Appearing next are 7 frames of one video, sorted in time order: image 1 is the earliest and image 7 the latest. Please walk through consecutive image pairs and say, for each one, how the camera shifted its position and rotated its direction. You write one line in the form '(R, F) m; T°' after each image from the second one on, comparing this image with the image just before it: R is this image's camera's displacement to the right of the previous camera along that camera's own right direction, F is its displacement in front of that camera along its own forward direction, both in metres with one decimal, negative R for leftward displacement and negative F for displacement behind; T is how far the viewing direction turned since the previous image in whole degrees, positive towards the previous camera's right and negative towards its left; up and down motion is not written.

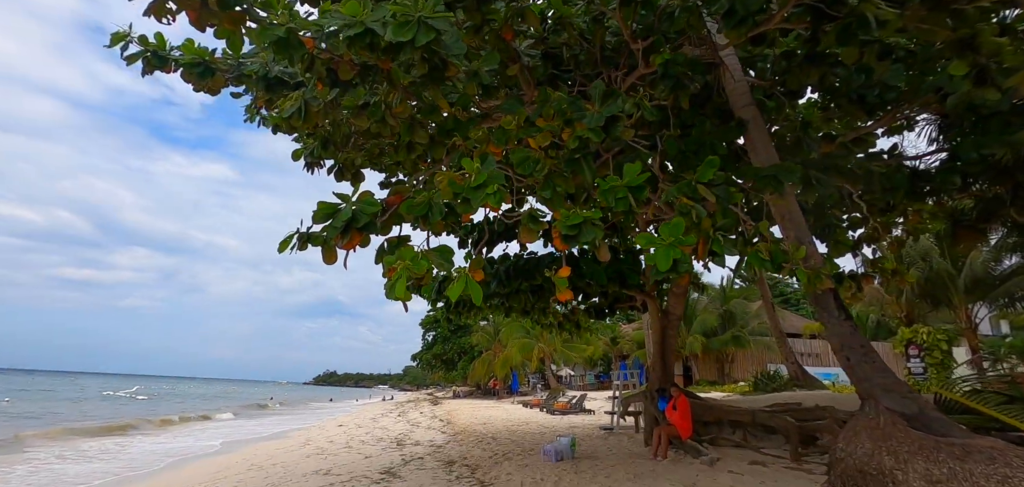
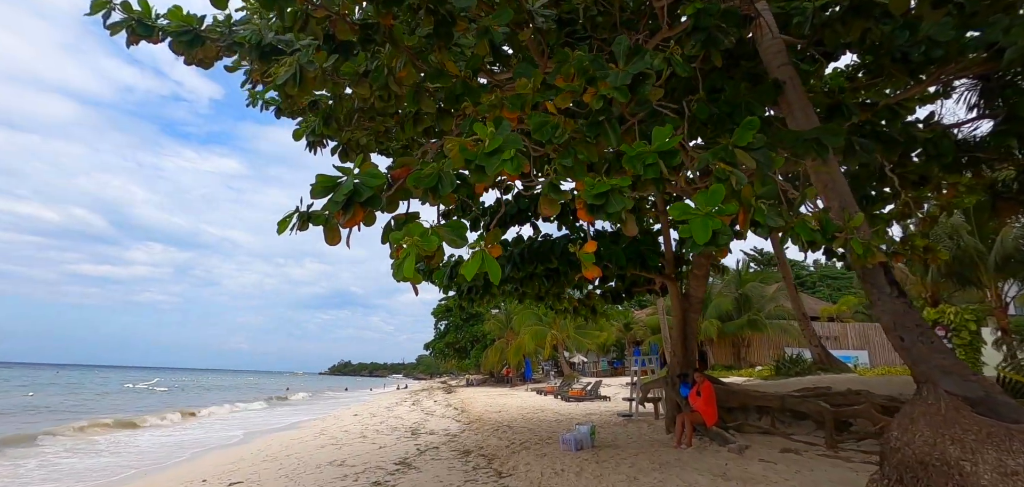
(-0.1, +0.3) m; -1°
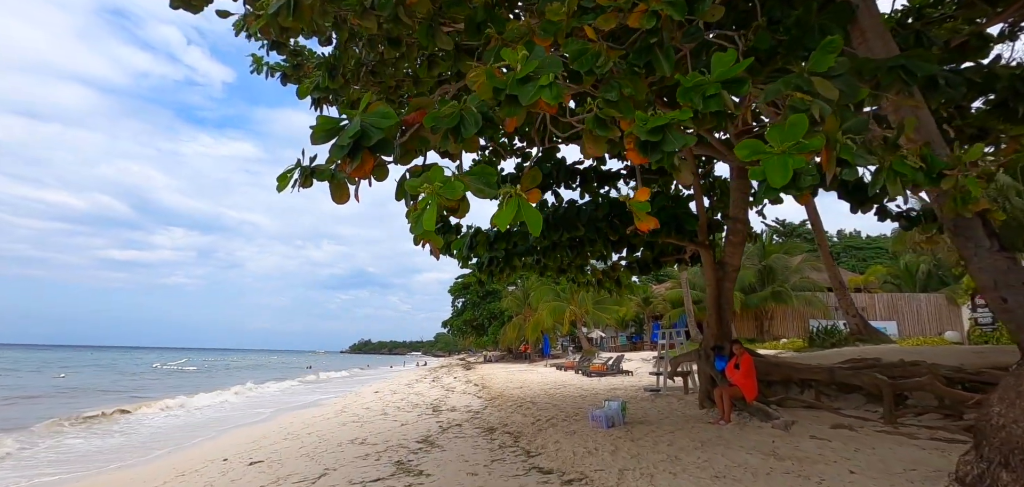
(-0.1, +0.4) m; -2°
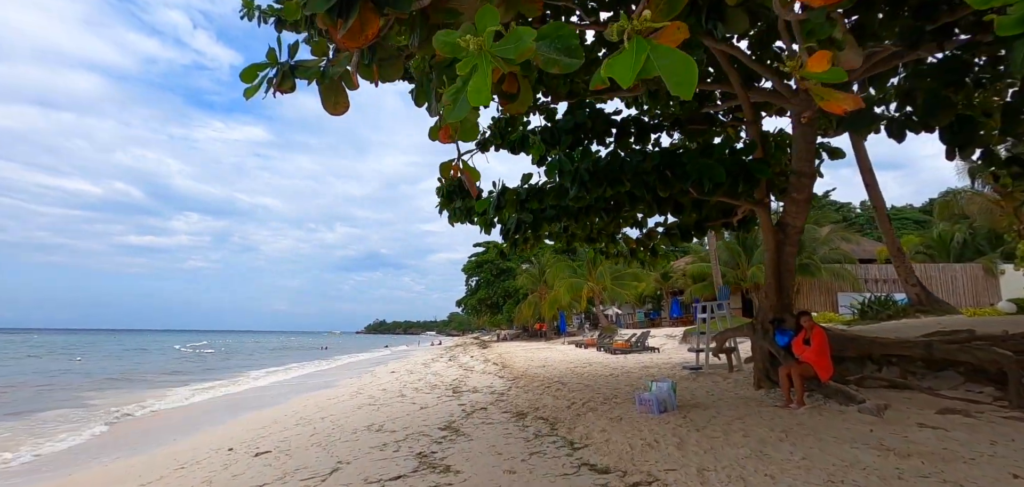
(-0.2, +0.8) m; -1°
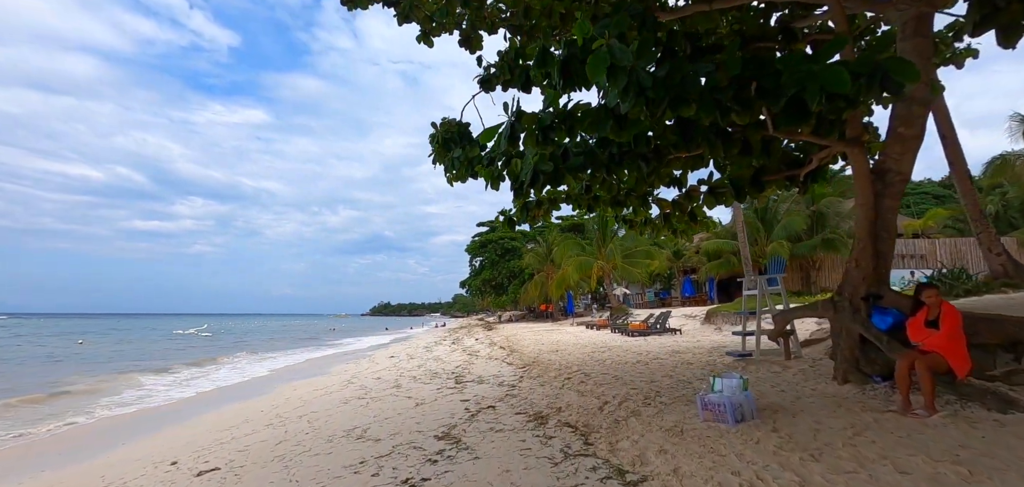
(-0.1, +1.5) m; 0°
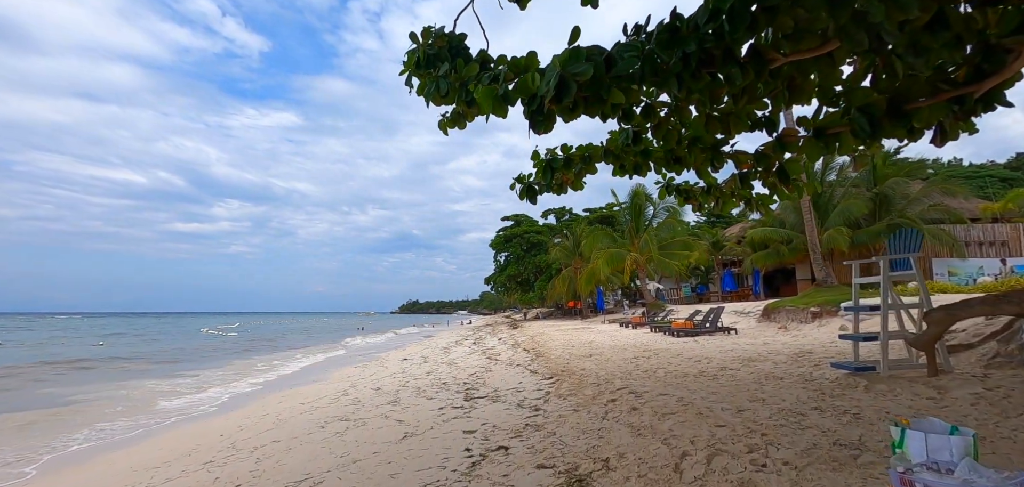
(+0.1, +1.9) m; -3°
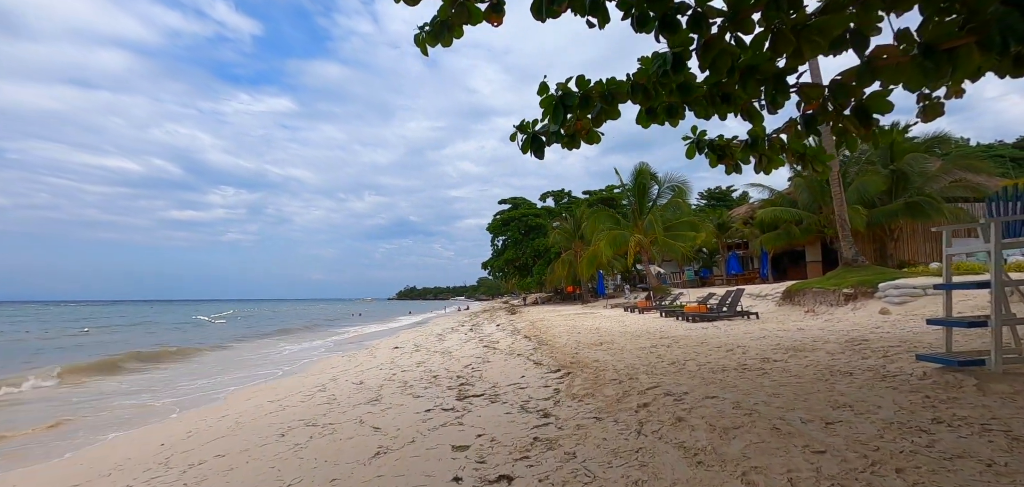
(0.0, +1.2) m; 0°
